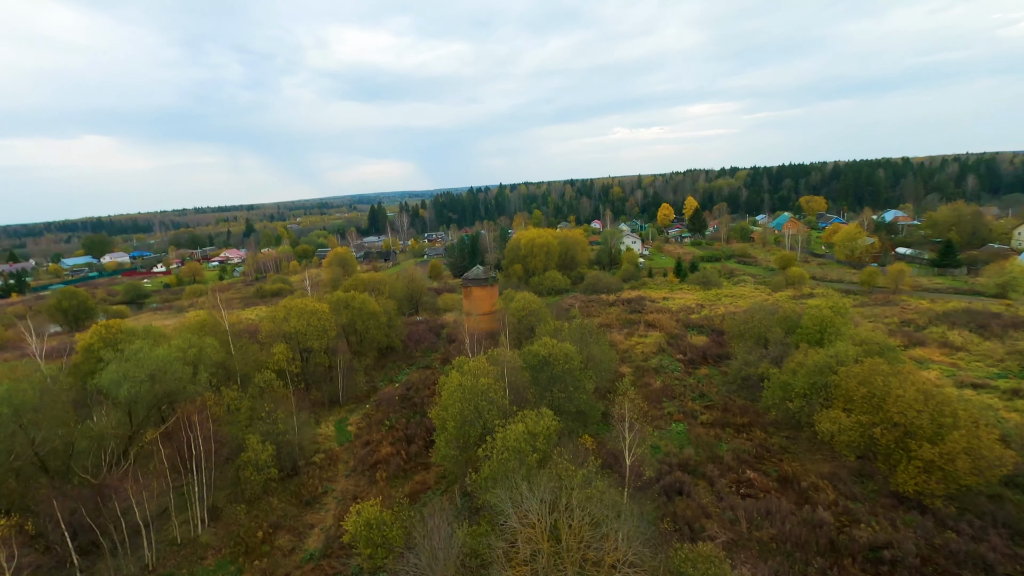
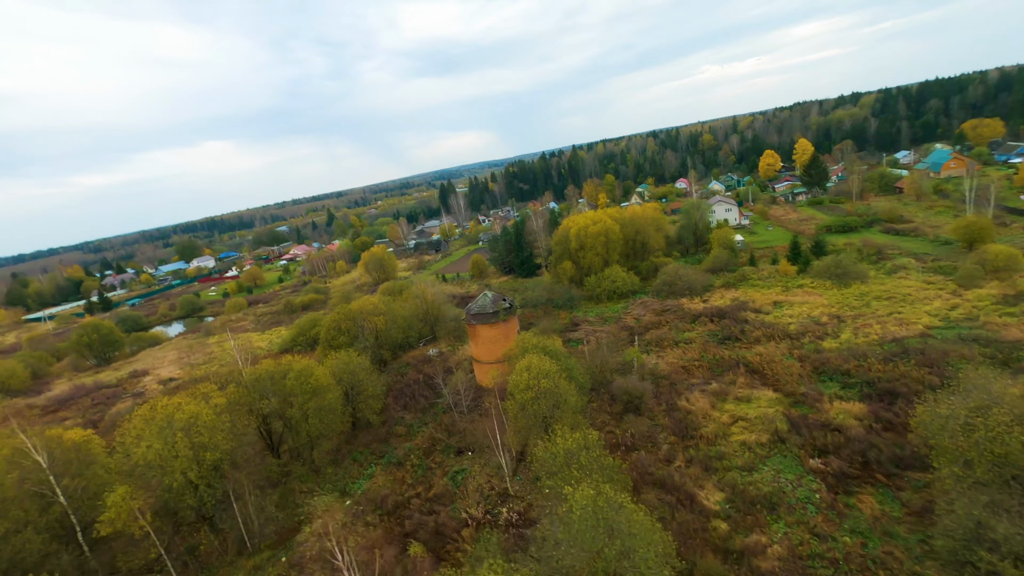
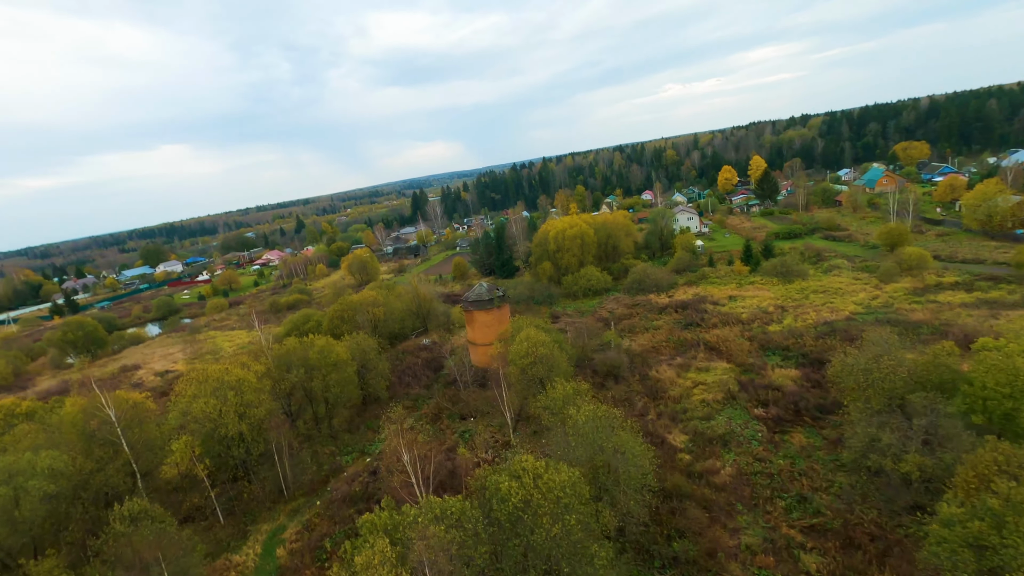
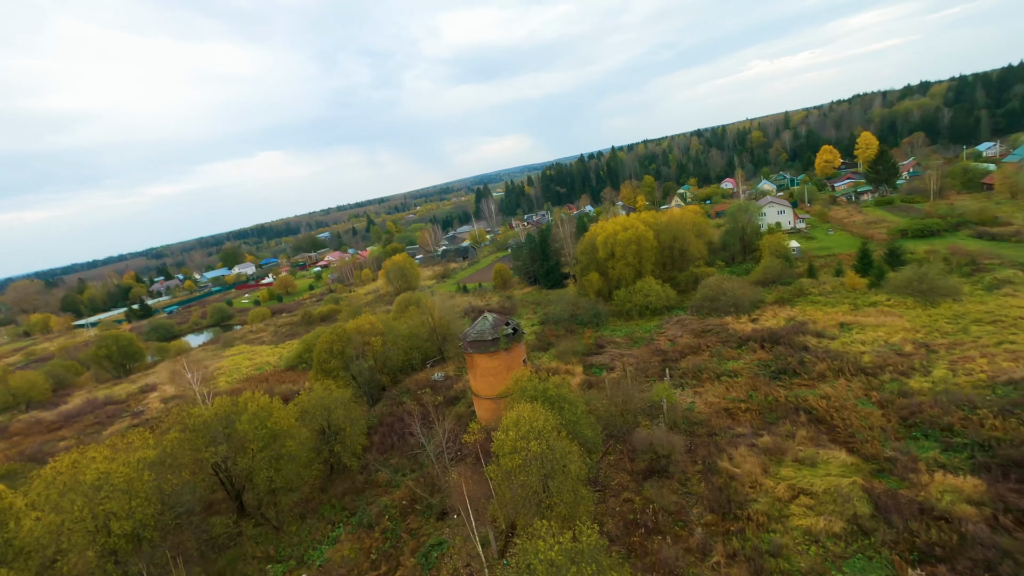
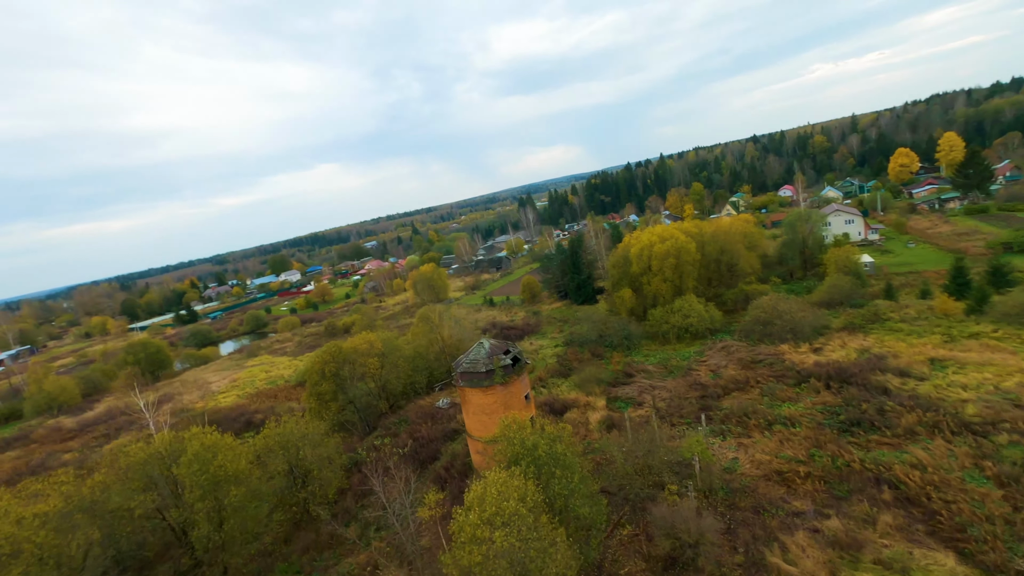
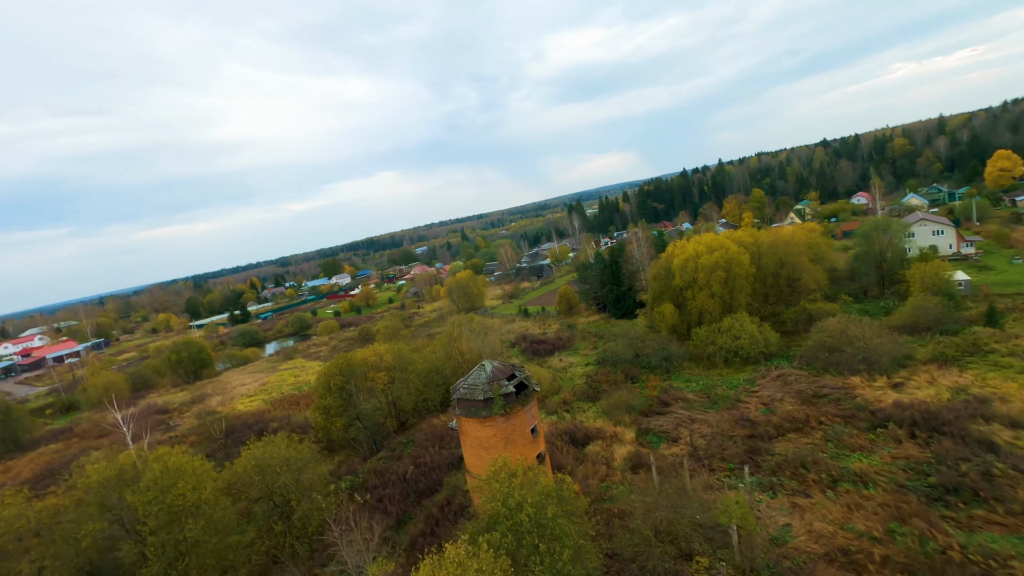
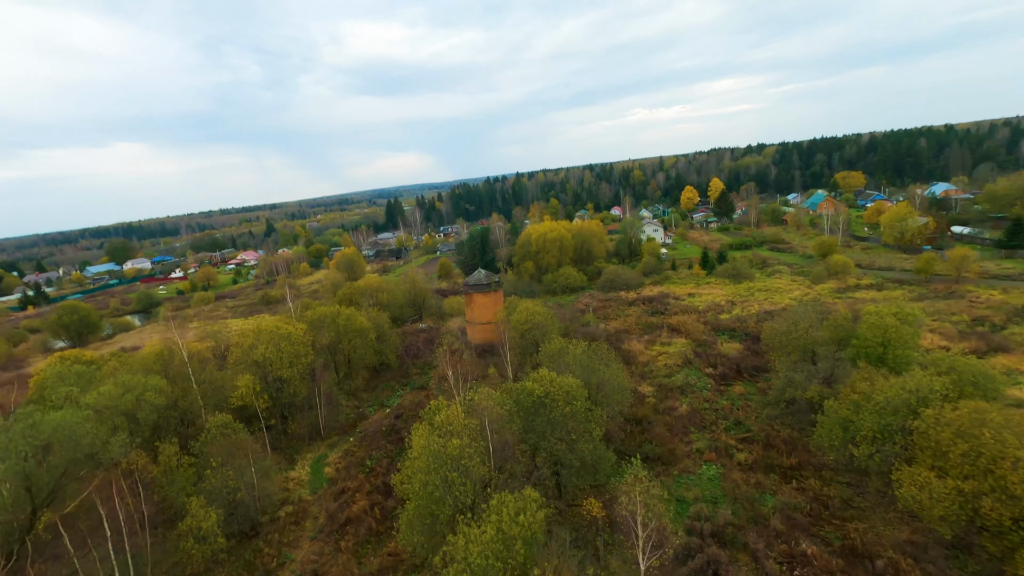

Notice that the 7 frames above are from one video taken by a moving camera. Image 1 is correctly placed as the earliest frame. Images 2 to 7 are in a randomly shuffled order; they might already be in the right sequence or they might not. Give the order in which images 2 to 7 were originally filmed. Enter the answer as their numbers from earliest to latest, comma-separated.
7, 3, 2, 4, 5, 6
